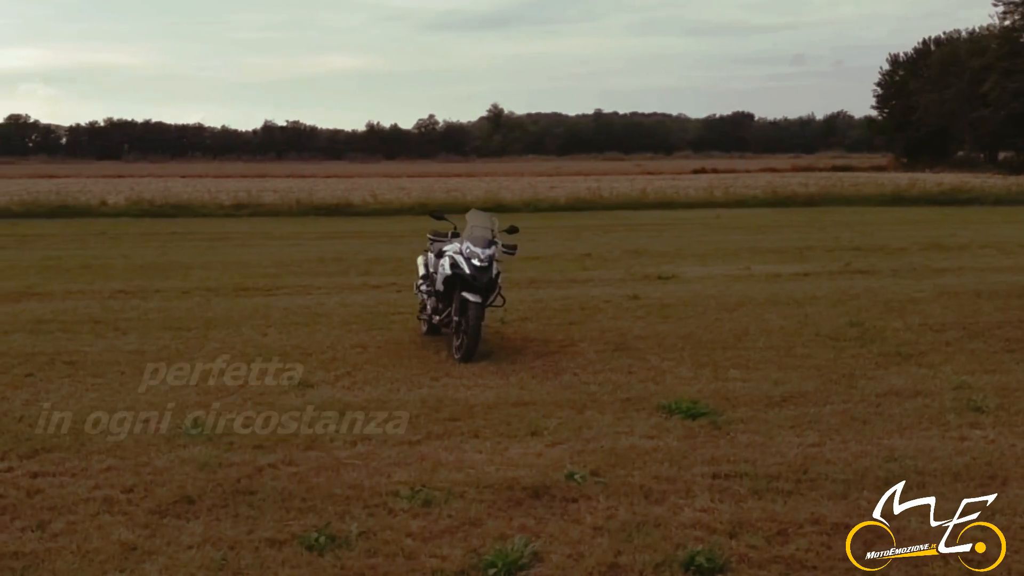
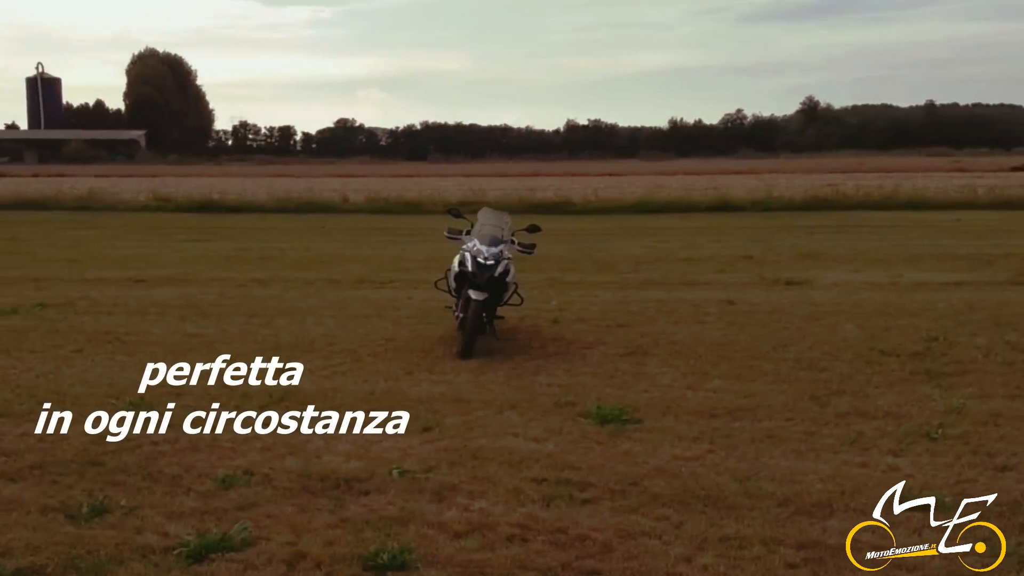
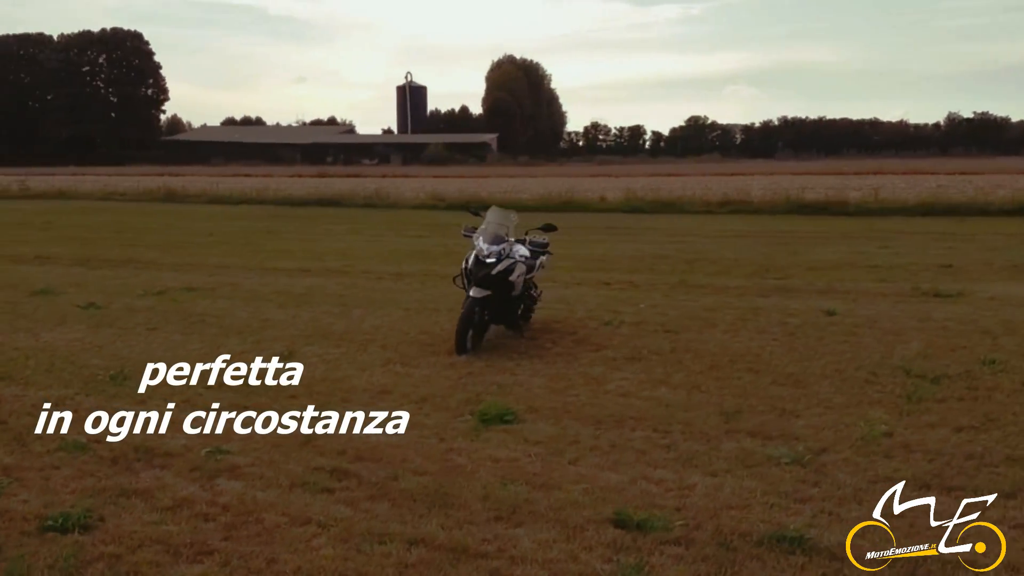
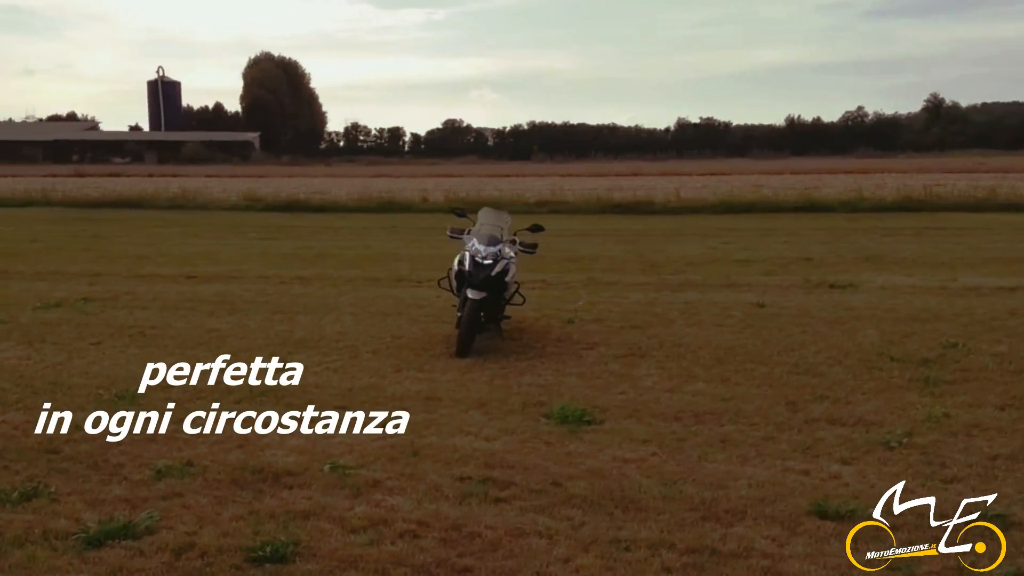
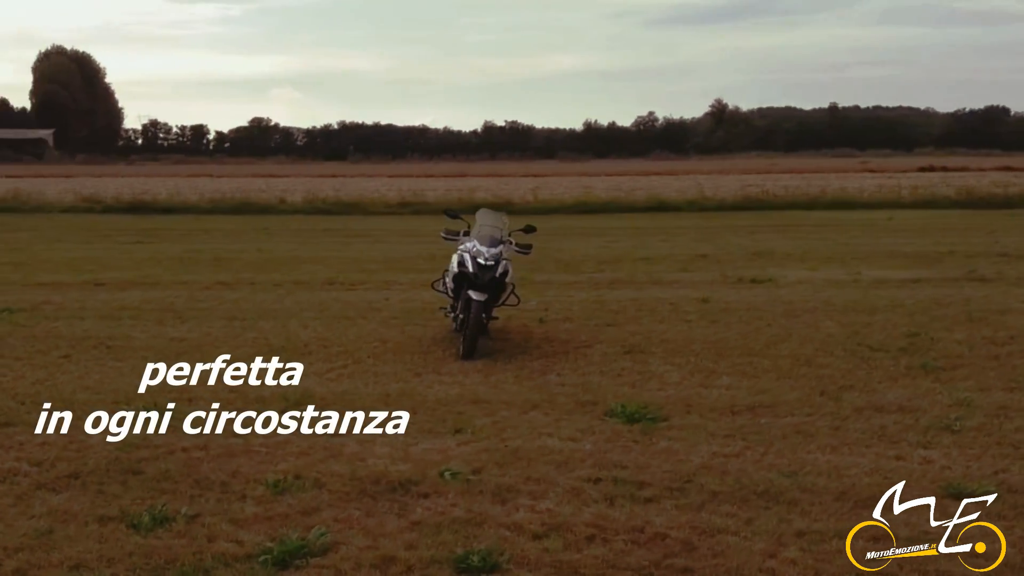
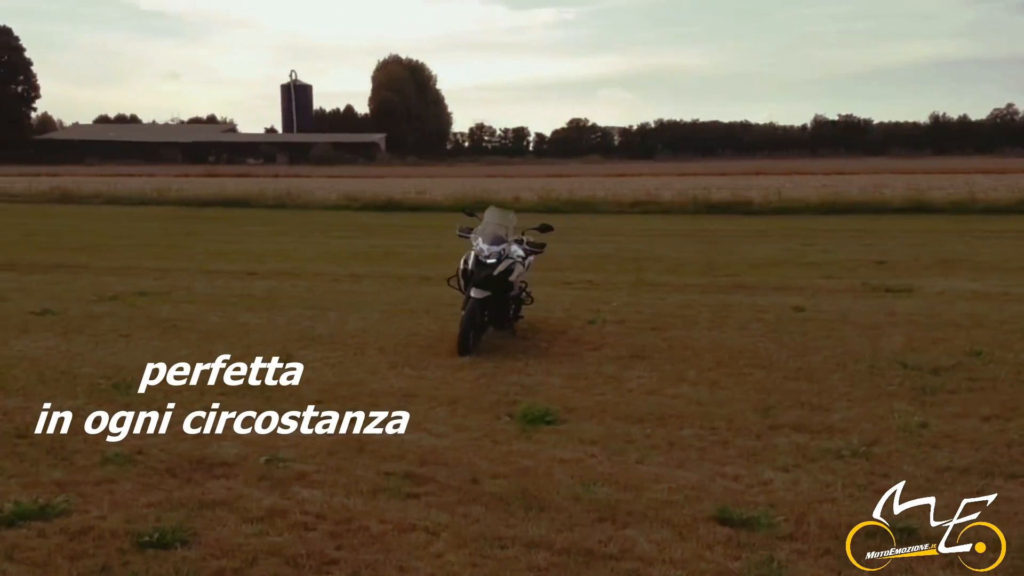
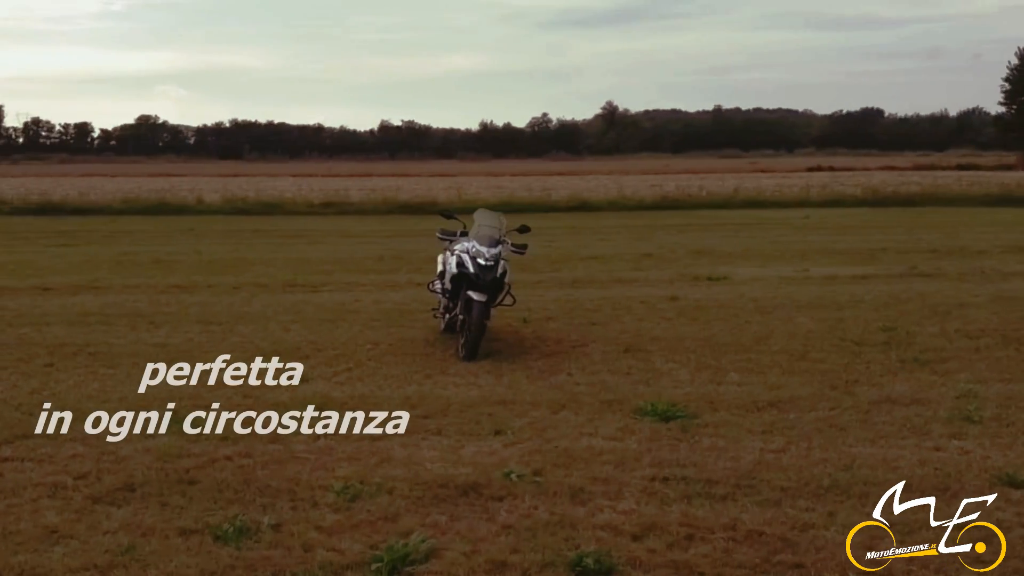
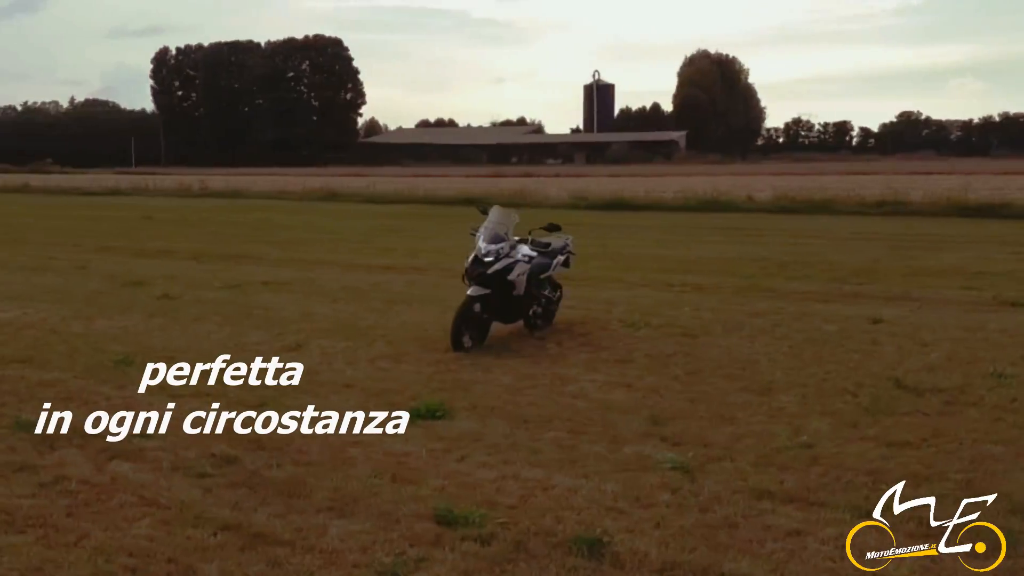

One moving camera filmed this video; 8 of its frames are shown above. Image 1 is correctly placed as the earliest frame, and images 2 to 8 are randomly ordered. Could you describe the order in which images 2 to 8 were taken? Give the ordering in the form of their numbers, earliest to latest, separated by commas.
7, 5, 2, 4, 6, 3, 8
